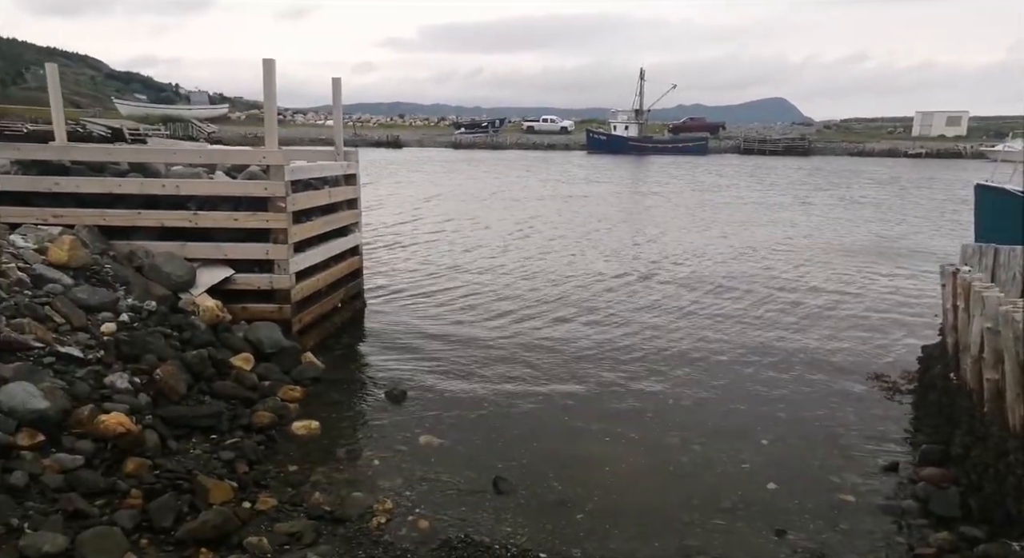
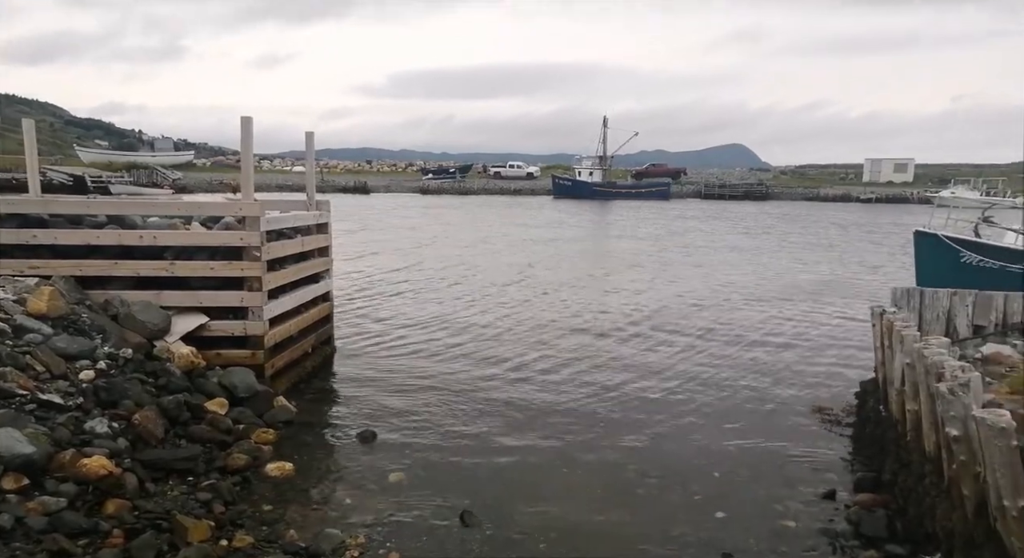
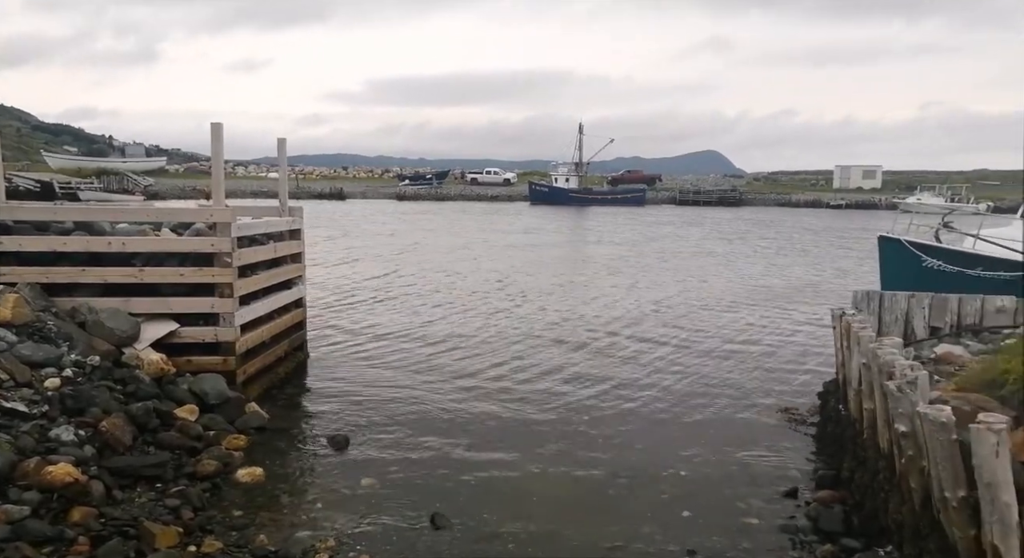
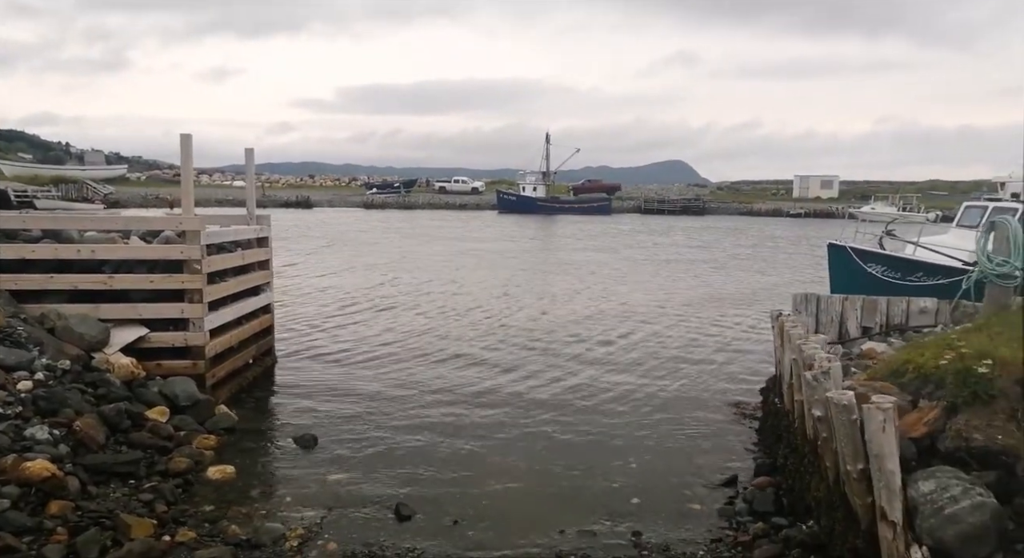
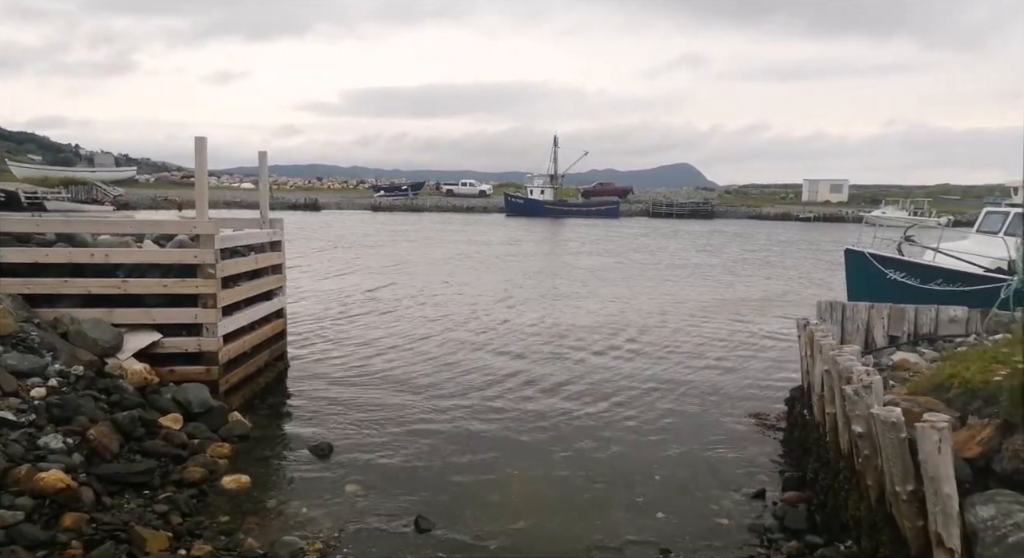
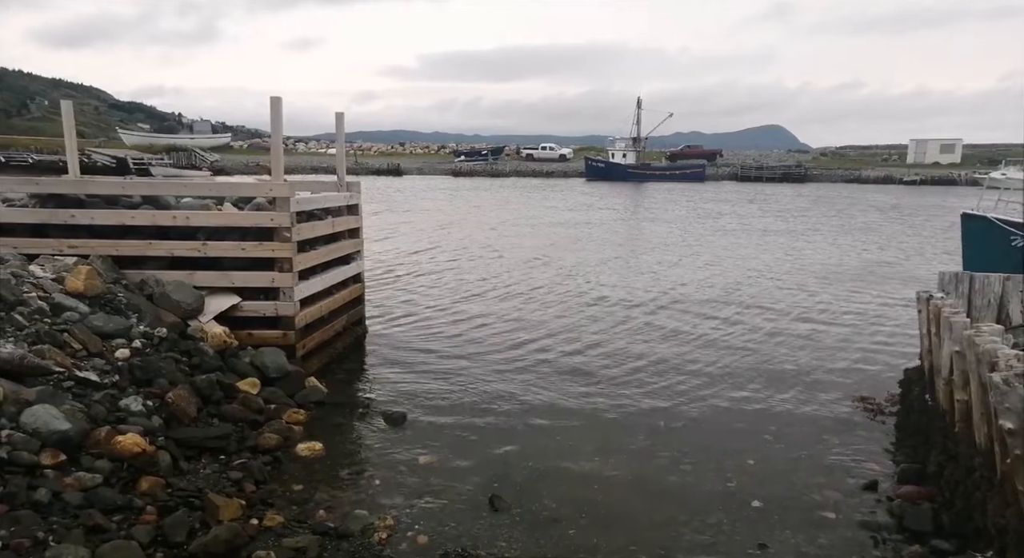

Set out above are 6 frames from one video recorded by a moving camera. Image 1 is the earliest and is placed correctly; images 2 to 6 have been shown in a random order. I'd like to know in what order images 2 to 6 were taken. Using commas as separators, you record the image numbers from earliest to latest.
6, 2, 3, 5, 4
